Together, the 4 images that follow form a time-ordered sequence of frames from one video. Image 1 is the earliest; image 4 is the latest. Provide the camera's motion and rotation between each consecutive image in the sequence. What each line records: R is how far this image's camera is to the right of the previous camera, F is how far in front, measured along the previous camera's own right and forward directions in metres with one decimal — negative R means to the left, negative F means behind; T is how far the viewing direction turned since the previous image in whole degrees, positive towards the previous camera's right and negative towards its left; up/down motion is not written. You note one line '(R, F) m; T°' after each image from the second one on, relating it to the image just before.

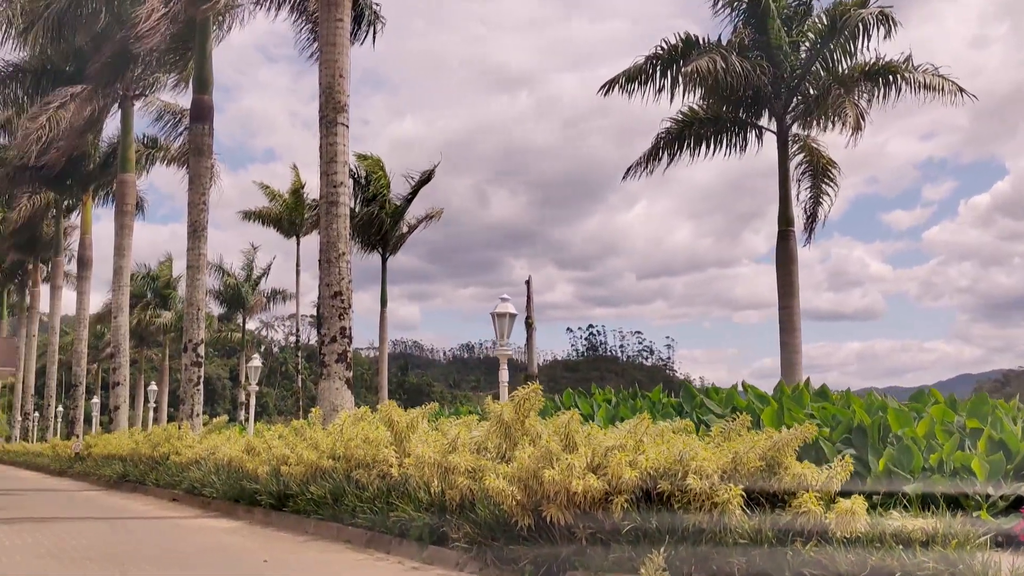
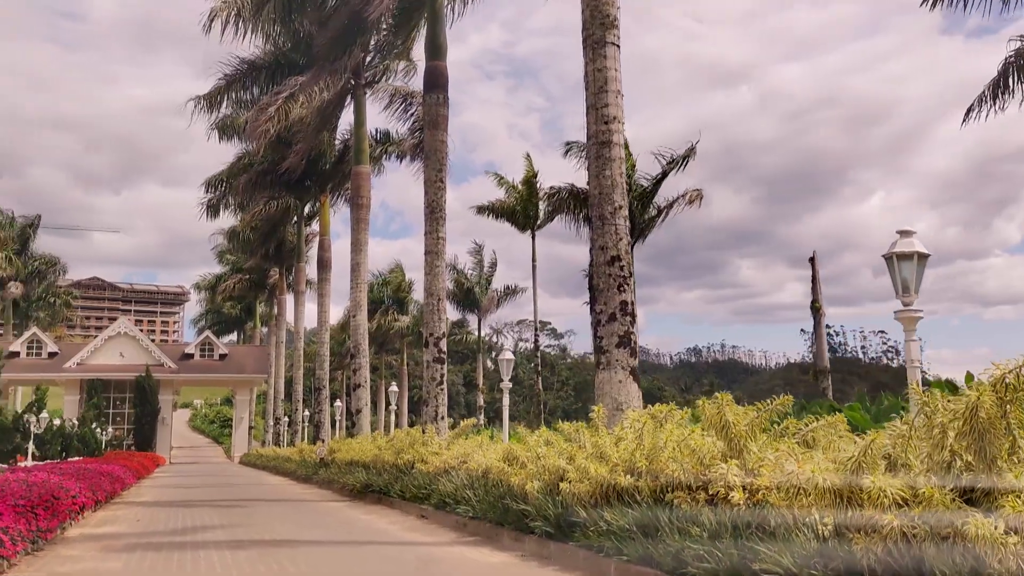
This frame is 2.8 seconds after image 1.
(-1.0, +2.5) m; -13°
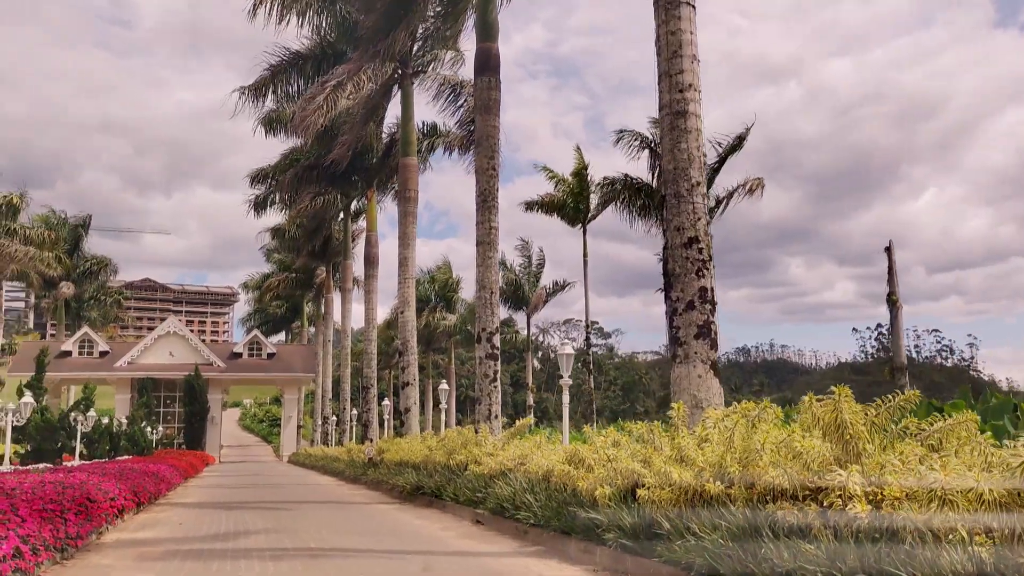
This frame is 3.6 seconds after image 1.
(-0.2, +0.8) m; -3°
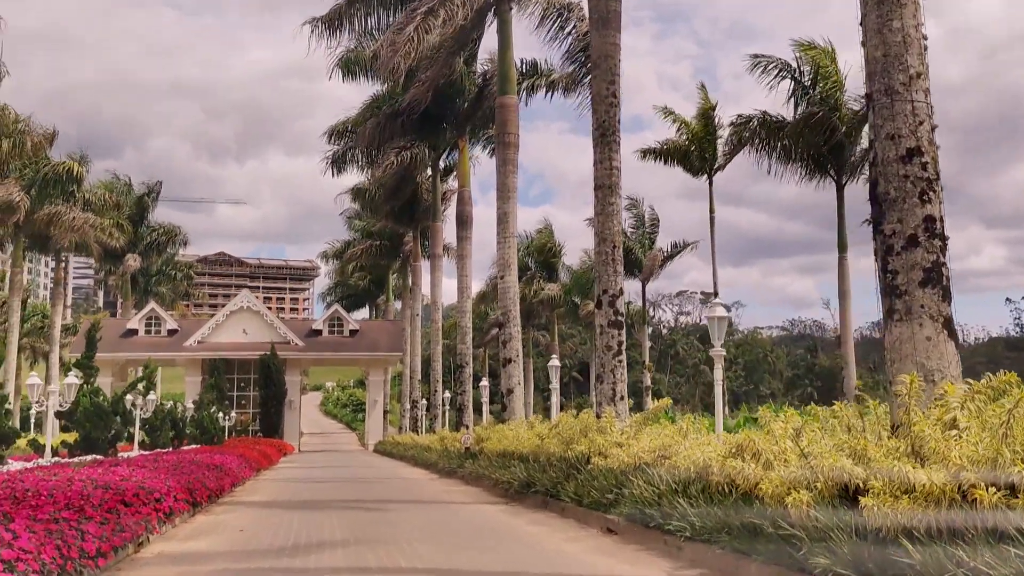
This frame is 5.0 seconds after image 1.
(-0.7, +3.0) m; -5°
